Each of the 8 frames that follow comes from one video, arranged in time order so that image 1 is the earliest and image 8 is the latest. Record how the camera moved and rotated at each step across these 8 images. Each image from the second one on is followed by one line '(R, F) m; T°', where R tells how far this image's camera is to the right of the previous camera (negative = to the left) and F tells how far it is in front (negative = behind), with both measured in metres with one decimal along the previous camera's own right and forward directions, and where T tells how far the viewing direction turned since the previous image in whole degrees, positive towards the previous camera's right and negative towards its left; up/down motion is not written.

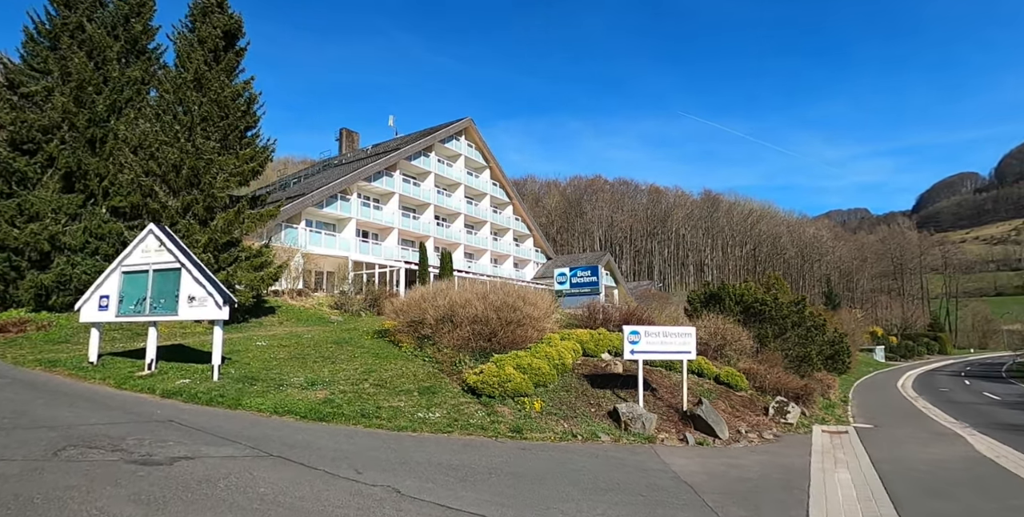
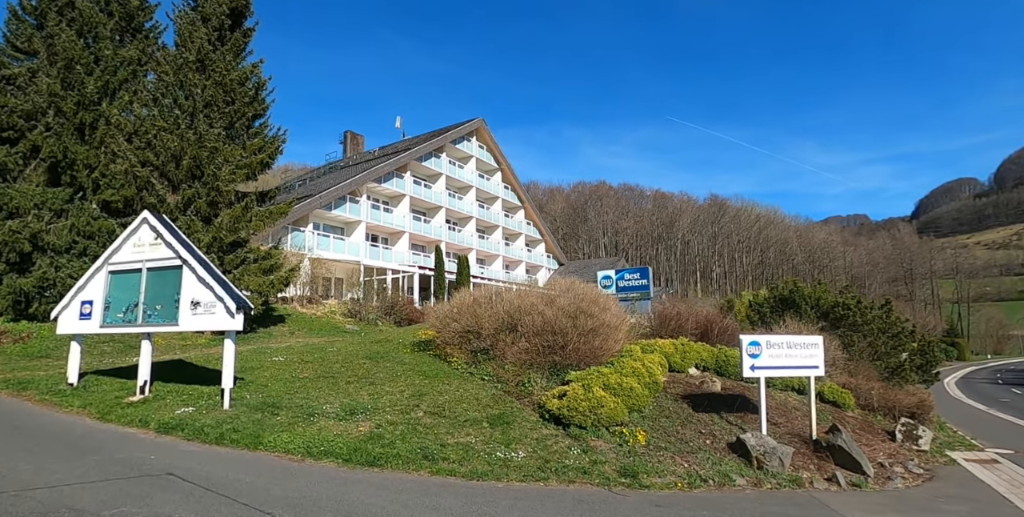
(-1.7, +2.5) m; 0°
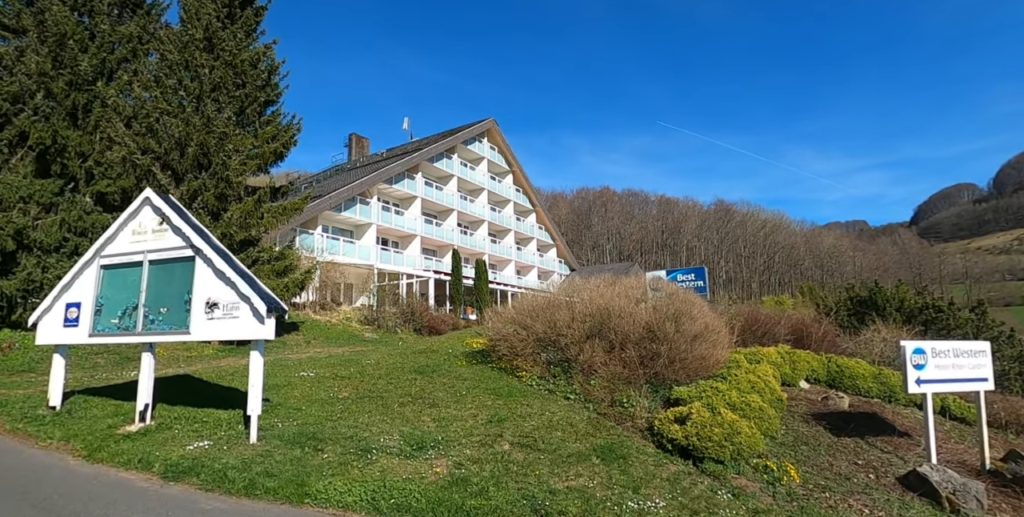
(-1.5, +2.1) m; 0°
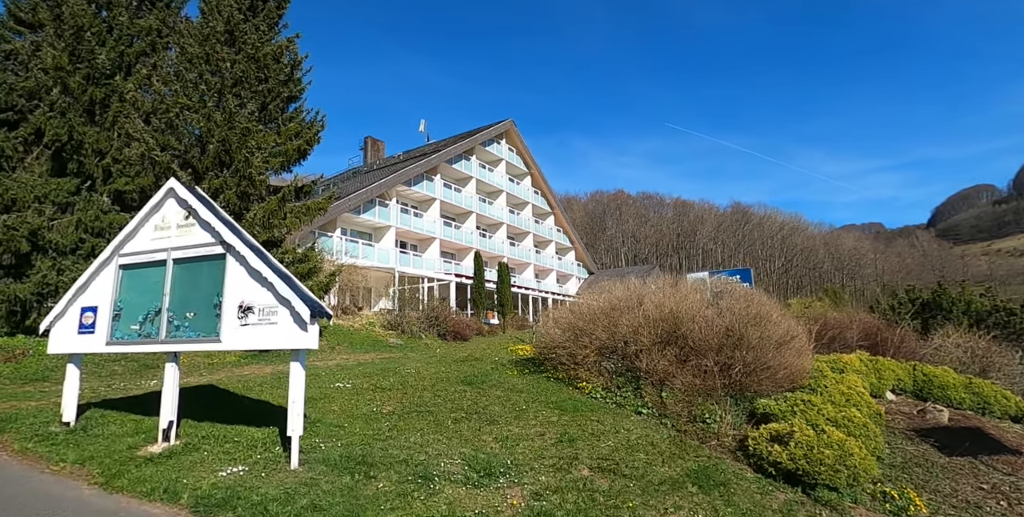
(-0.8, +1.0) m; -1°
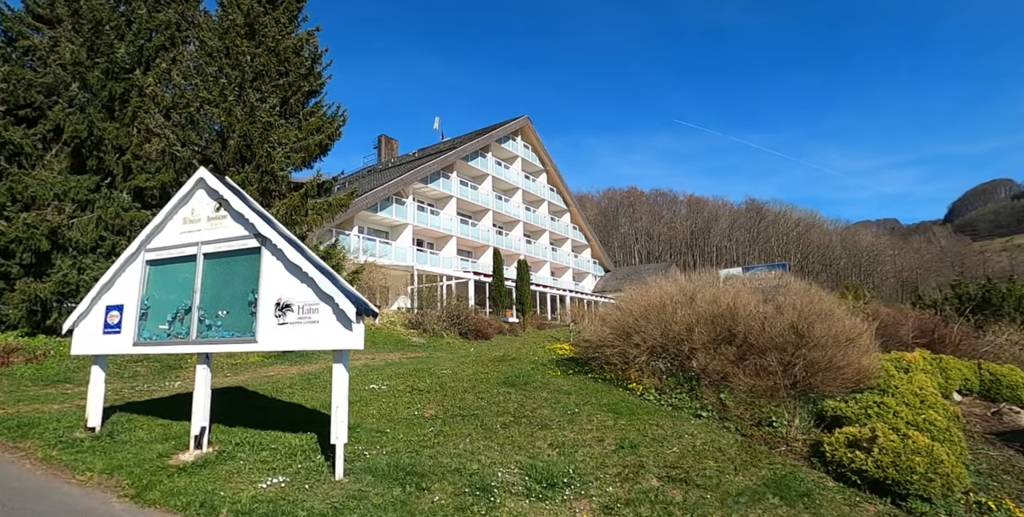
(-0.5, +0.5) m; -1°
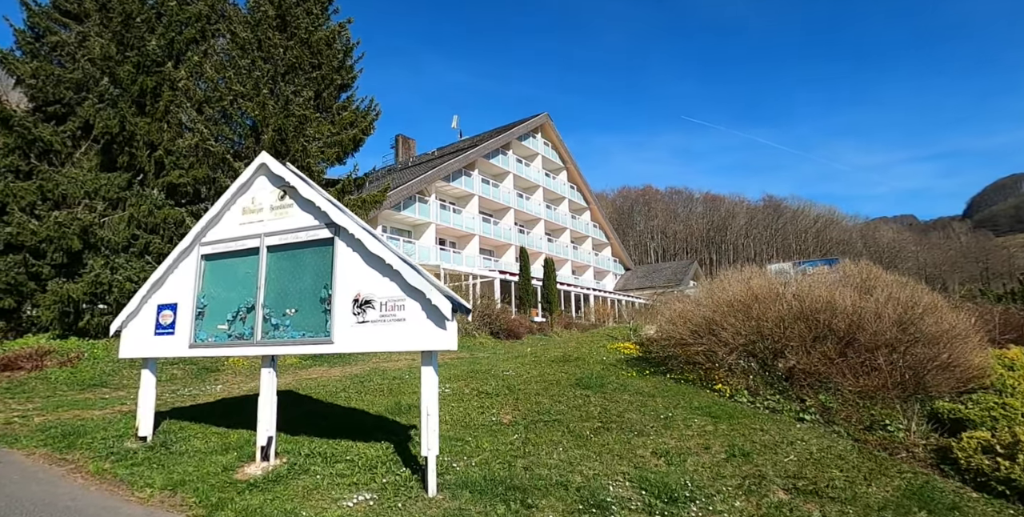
(-0.9, +0.7) m; -1°
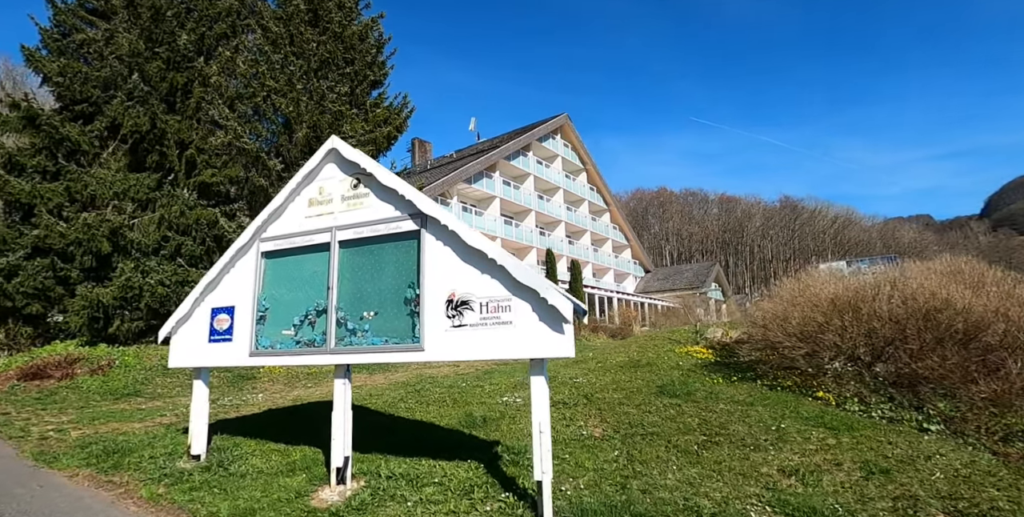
(-0.9, +0.7) m; -1°
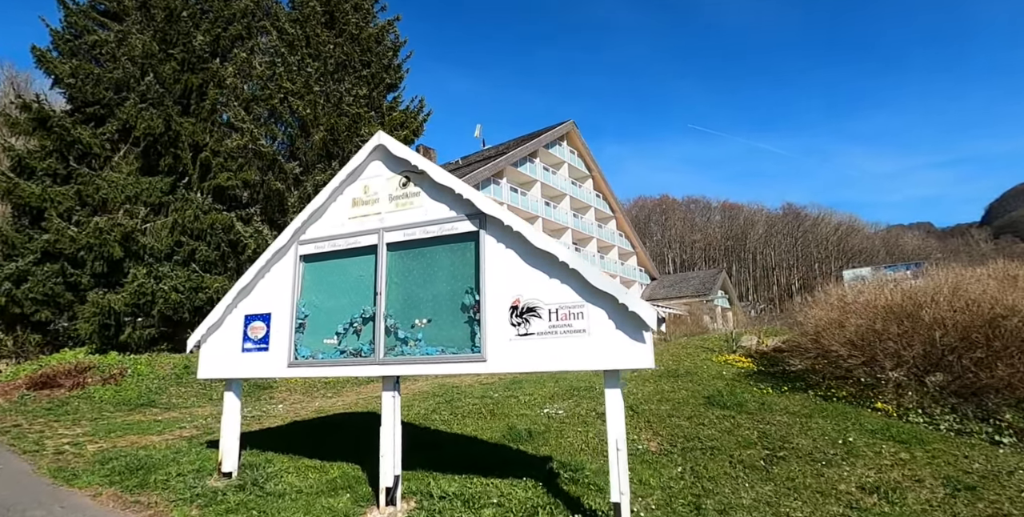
(-0.5, +0.3) m; 0°
